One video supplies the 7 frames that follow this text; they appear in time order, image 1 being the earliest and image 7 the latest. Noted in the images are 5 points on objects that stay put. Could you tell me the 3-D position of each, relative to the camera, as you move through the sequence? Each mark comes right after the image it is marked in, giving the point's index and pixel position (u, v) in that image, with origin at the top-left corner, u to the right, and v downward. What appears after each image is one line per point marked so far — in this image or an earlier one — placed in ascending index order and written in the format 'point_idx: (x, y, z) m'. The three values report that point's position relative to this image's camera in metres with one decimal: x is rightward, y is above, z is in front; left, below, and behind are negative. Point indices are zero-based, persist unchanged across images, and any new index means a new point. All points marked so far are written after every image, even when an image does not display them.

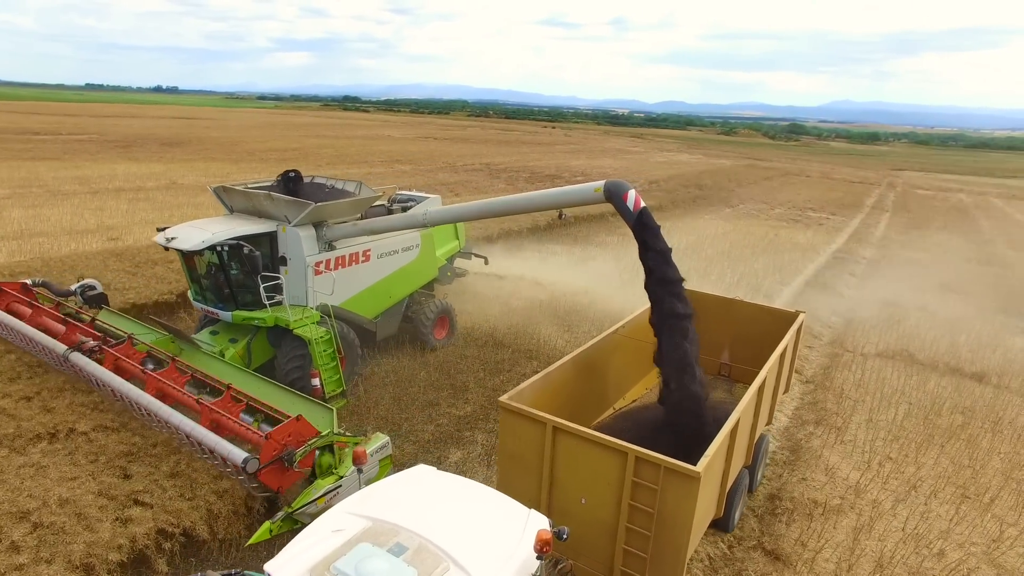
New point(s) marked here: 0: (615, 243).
0: (+2.9, +1.1, +16.5) m
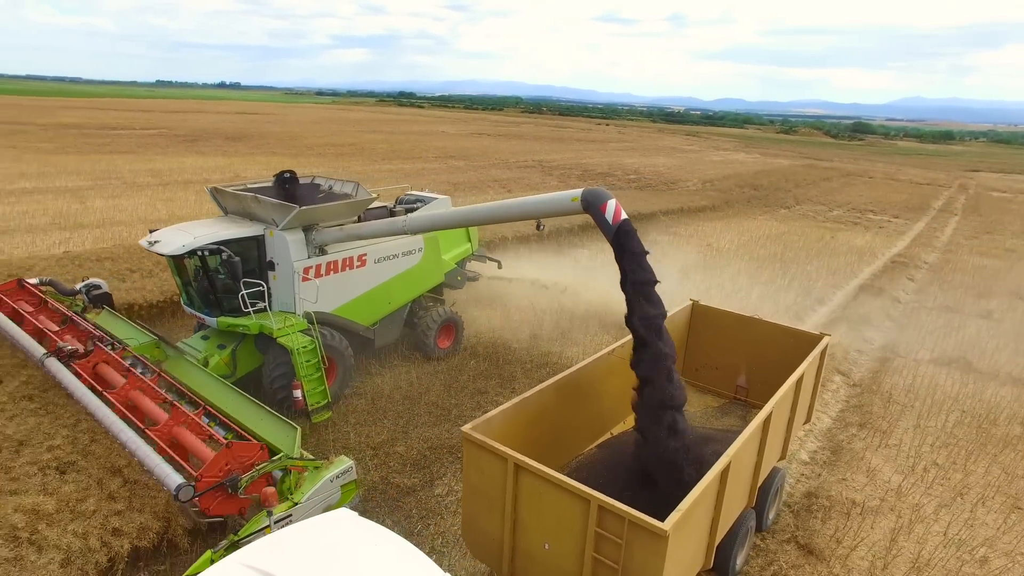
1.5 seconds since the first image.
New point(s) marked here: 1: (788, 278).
0: (+3.9, +1.1, +16.3) m
1: (+6.4, +0.3, +14.6) m
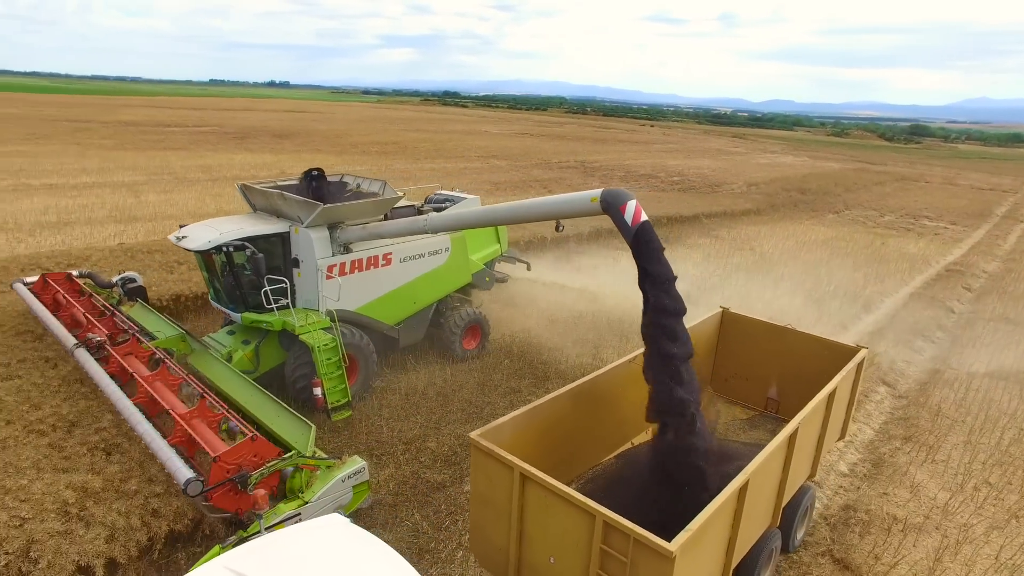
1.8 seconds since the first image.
0: (+4.7, +0.9, +15.9) m
1: (+7.1, +0.1, +14.1) m
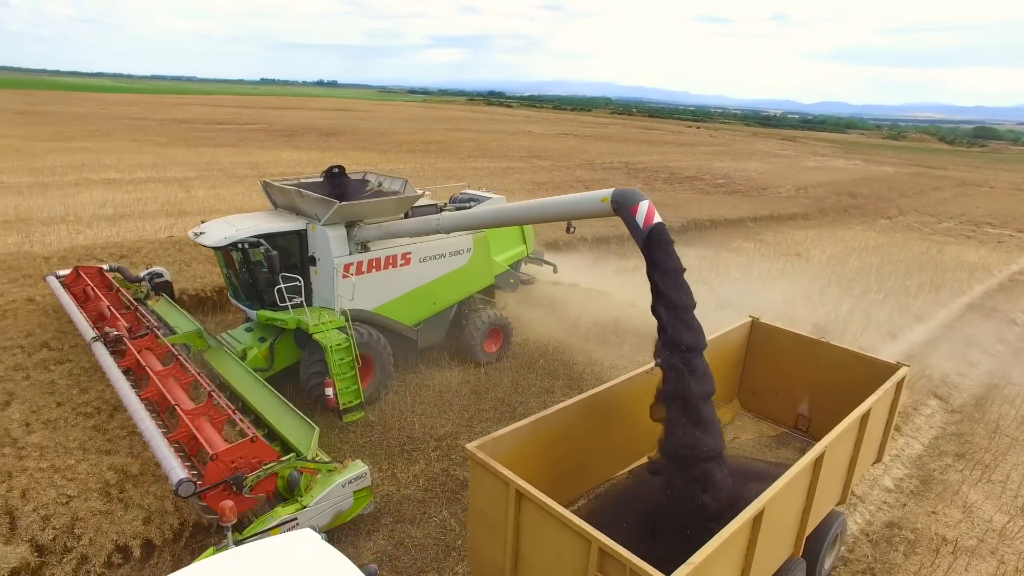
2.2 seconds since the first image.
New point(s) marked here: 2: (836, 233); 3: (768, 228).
0: (+5.5, +0.8, +15.4) m
1: (+7.7, -0.1, +13.4) m
2: (+9.8, +1.7, +19.5) m
3: (+7.9, +1.9, +19.7) m
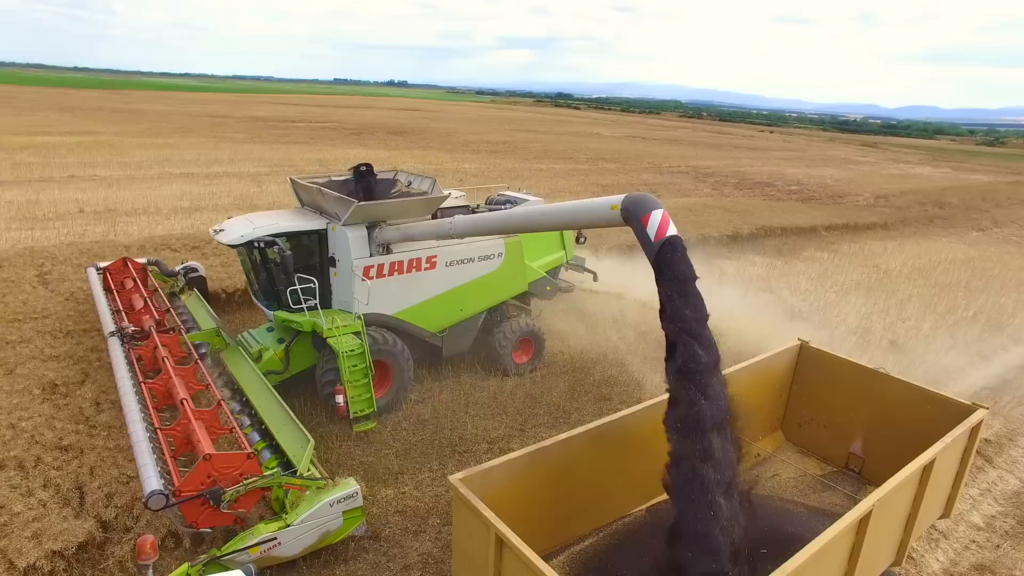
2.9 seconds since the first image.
0: (+6.7, +0.5, +14.5) m
1: (+8.6, -0.5, +12.3) m
2: (+11.3, +1.2, +18.1) m
3: (+9.5, +1.4, +18.5) m
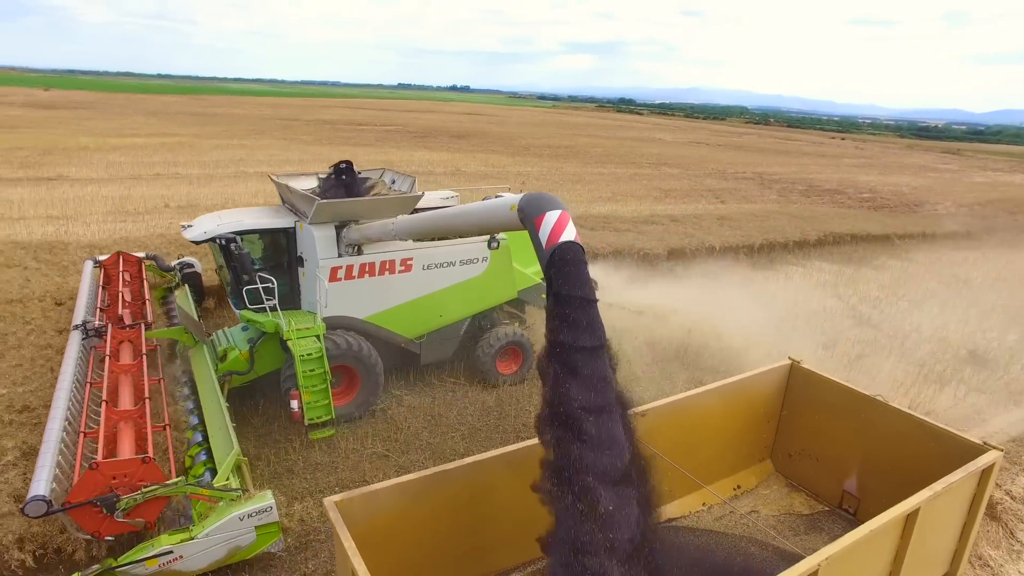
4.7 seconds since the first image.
0: (+7.2, +0.2, +13.4) m
1: (+9.0, -0.8, +11.0) m
2: (+12.2, +0.7, +16.6) m
3: (+10.4, +1.0, +17.2) m
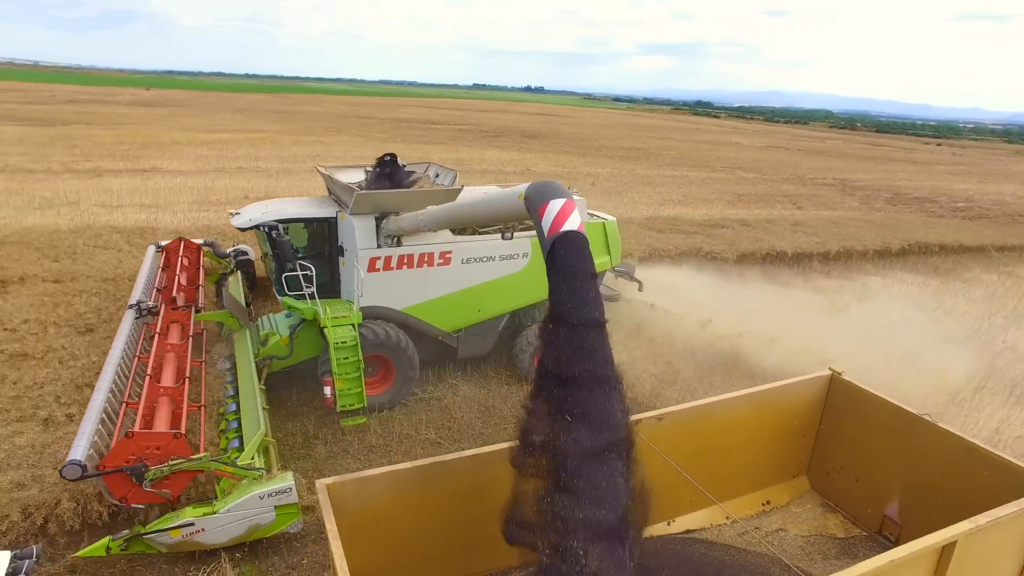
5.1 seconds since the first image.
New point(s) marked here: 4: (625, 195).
0: (+8.3, -0.1, +12.6) m
1: (+9.7, -1.2, +10.0) m
2: (+13.6, +0.3, +15.2) m
3: (+11.9, +0.6, +16.0) m
4: (+3.4, +2.9, +19.8) m
